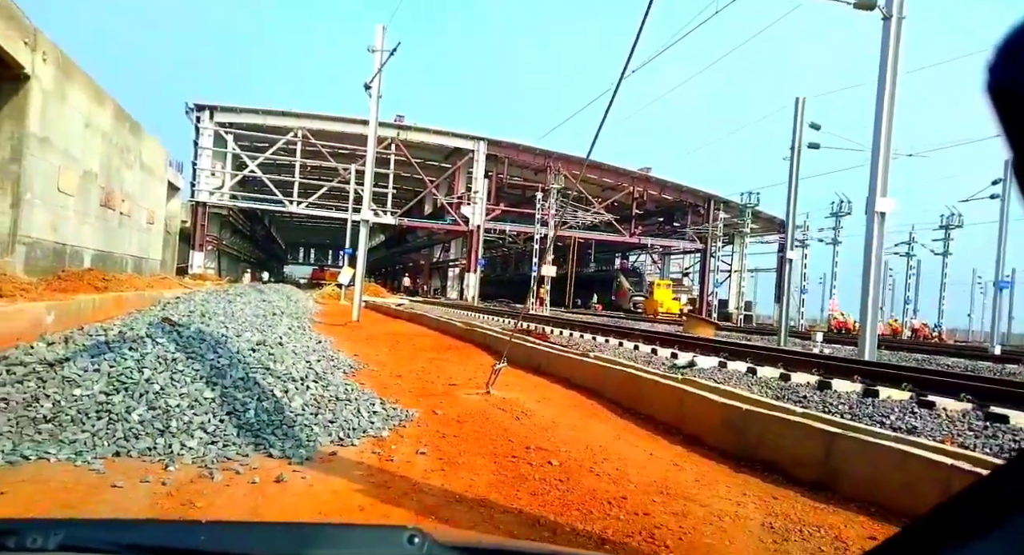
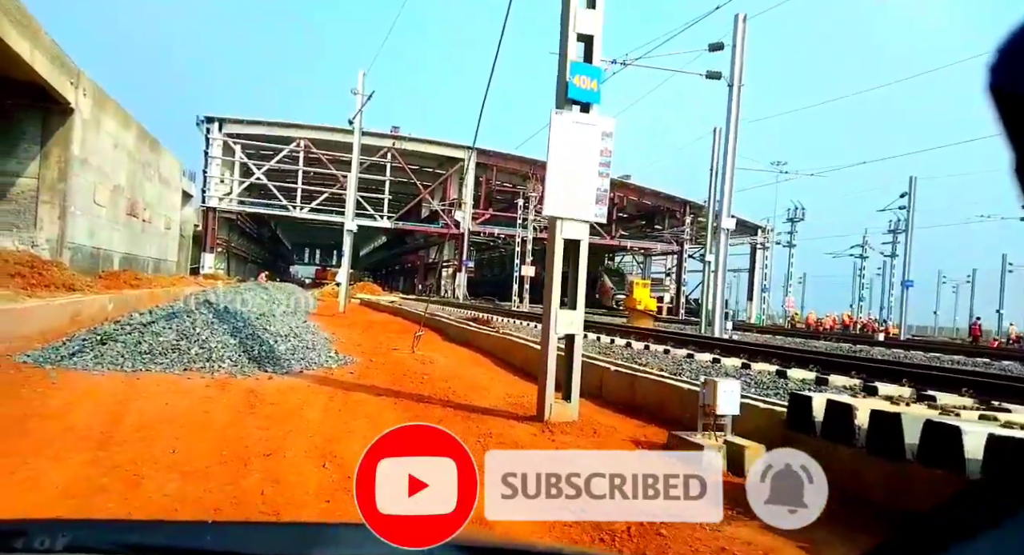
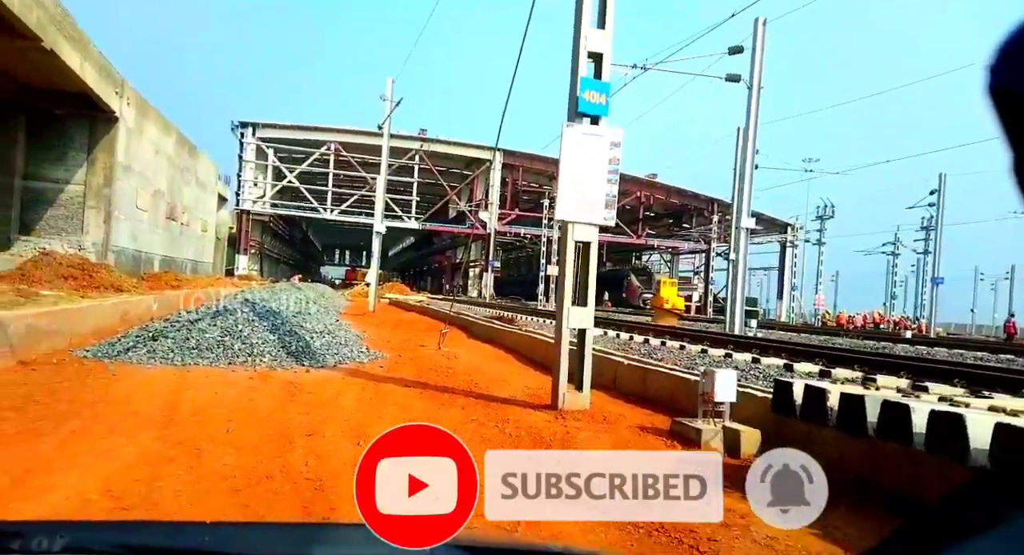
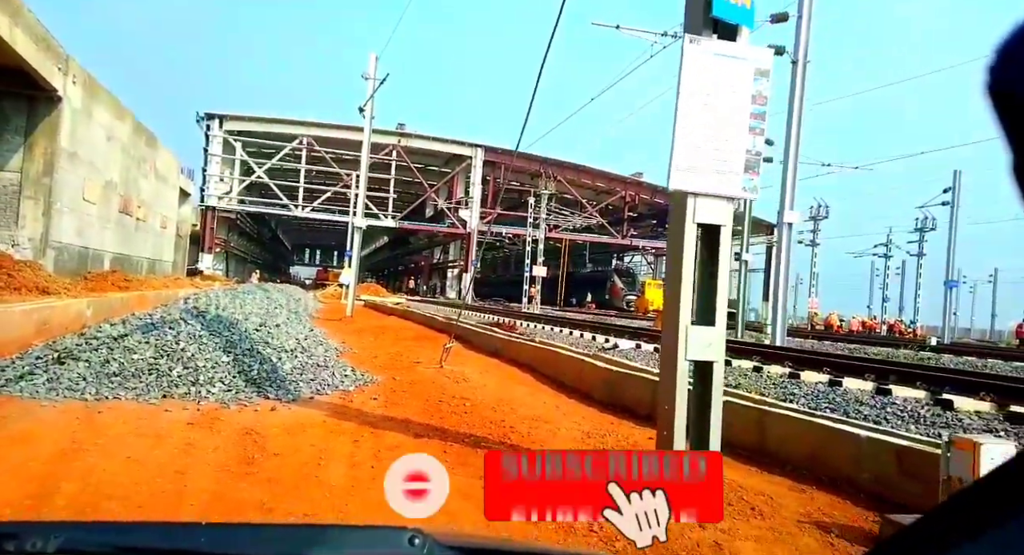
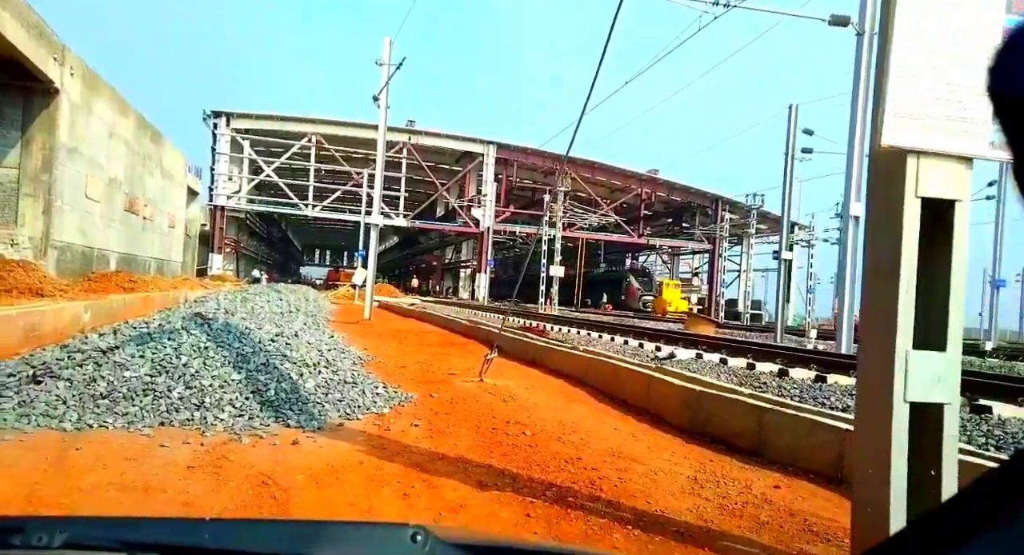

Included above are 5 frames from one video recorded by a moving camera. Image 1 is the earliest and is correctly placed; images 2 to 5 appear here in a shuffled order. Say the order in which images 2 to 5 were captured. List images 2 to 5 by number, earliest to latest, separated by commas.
5, 4, 2, 3
